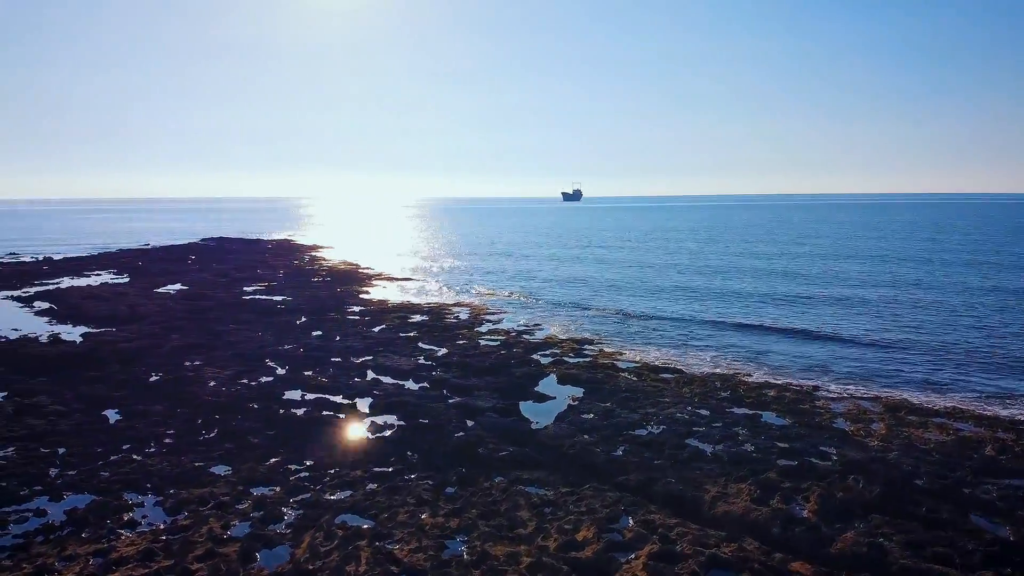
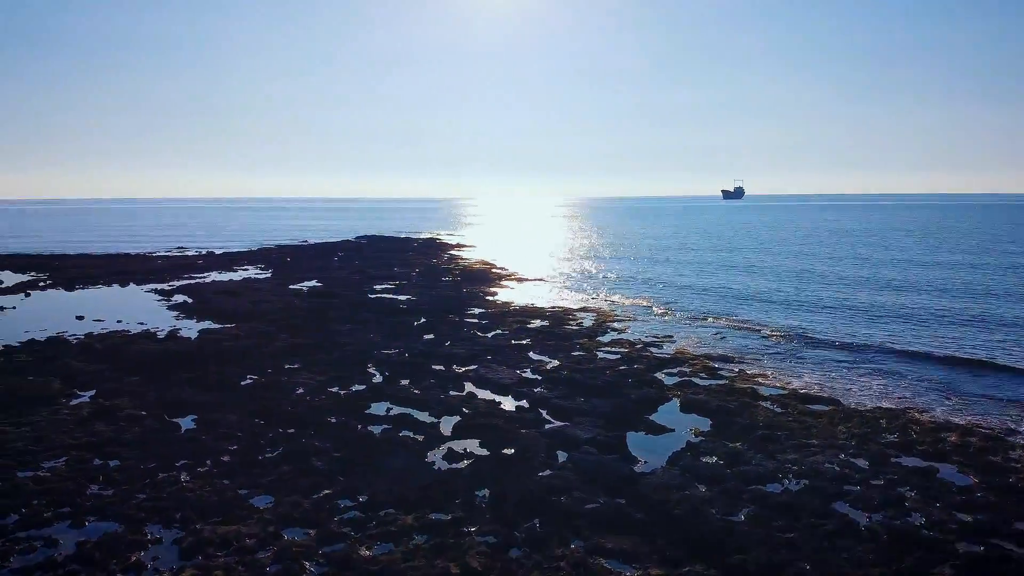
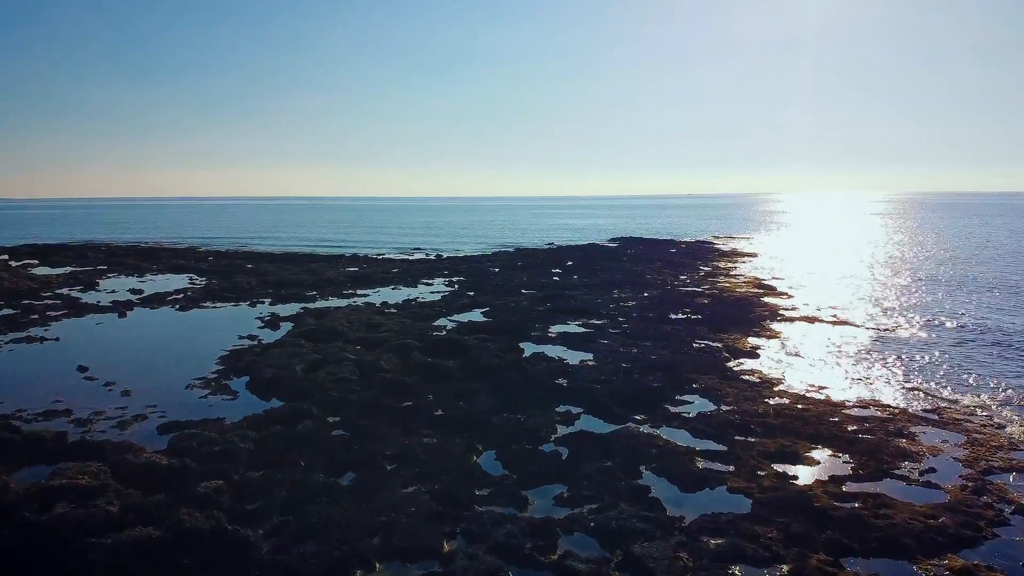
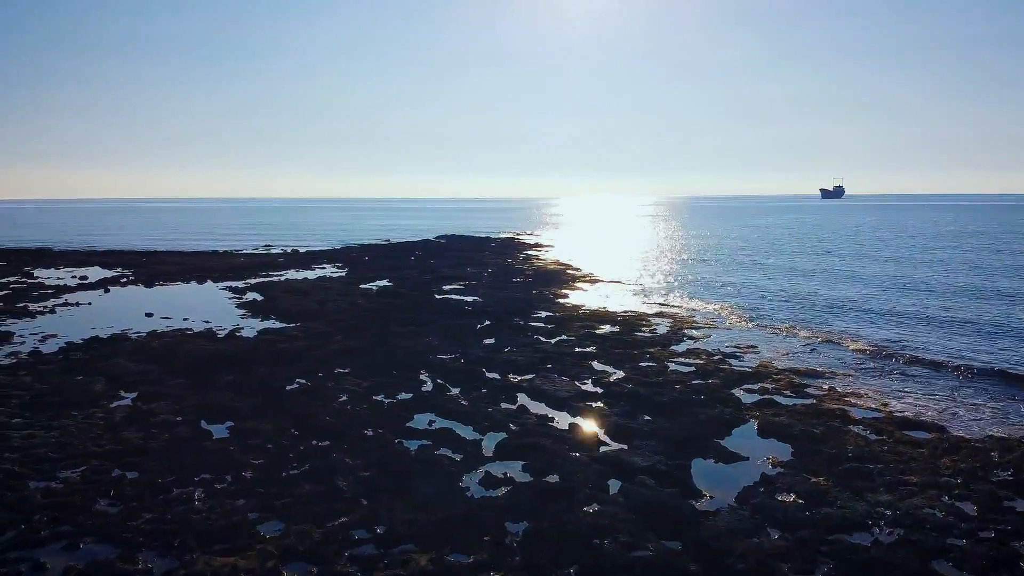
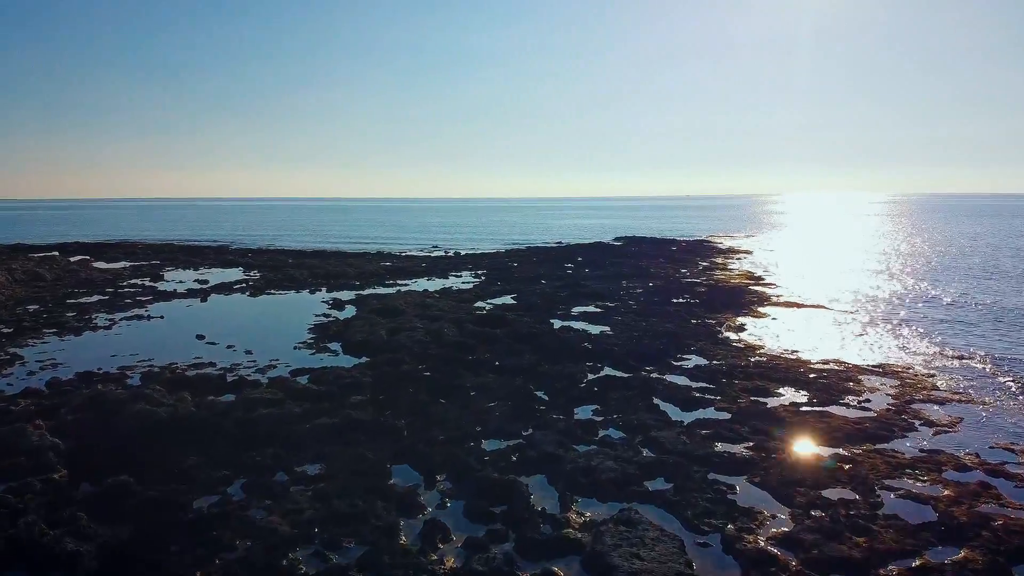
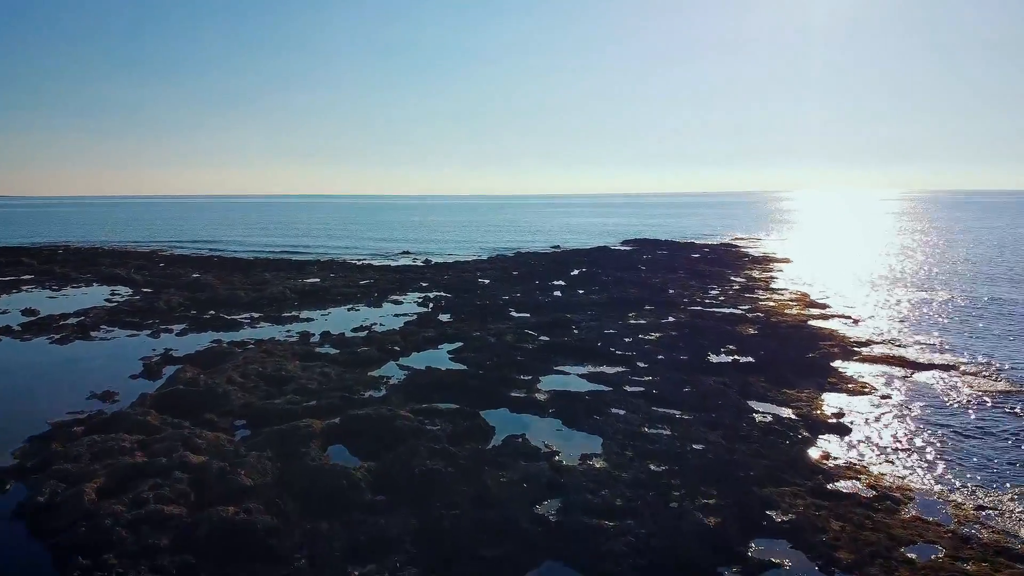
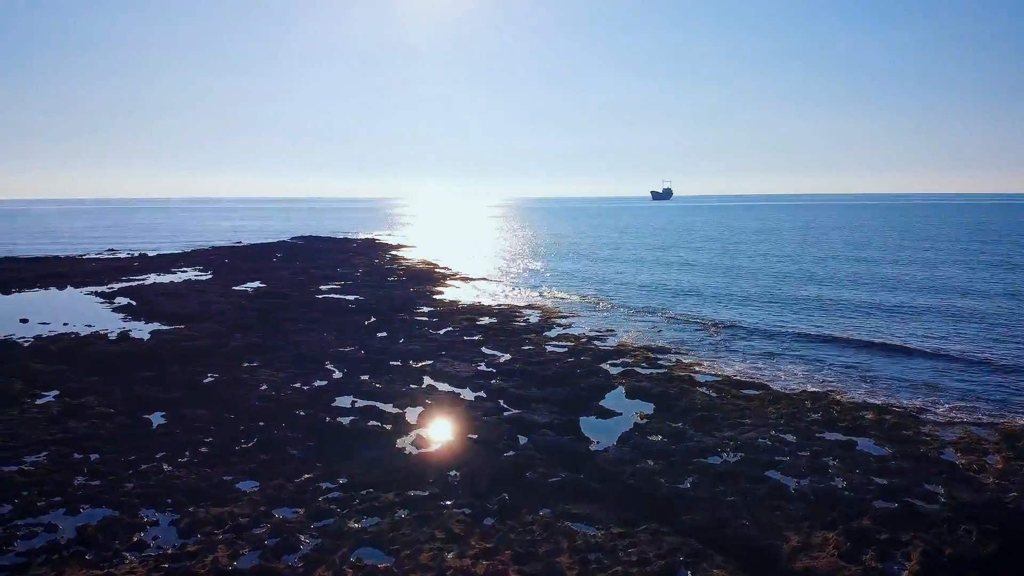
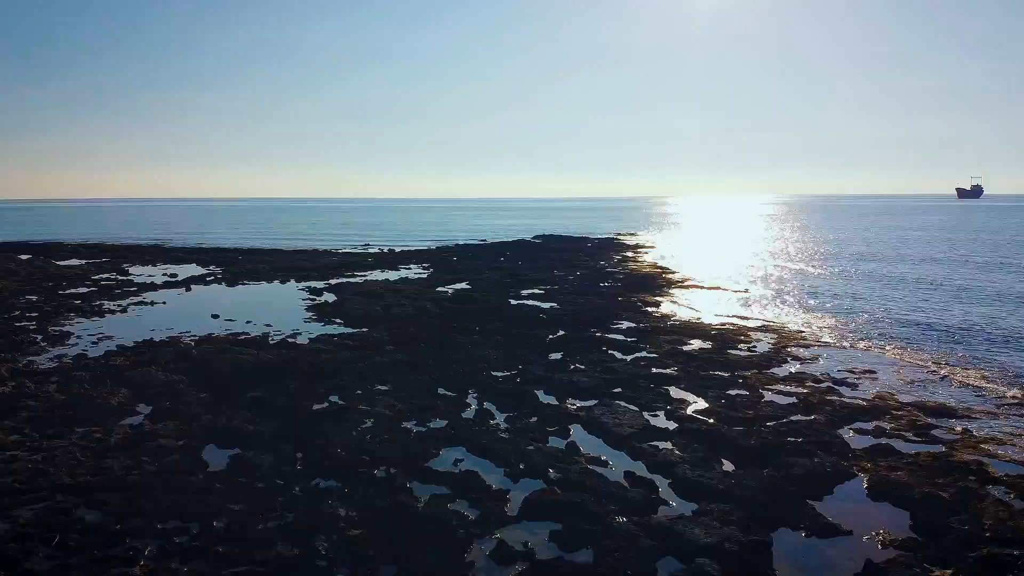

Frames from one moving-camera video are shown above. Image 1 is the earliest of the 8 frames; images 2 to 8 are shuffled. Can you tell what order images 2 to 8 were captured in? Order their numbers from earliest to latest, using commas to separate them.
7, 2, 4, 8, 5, 3, 6
